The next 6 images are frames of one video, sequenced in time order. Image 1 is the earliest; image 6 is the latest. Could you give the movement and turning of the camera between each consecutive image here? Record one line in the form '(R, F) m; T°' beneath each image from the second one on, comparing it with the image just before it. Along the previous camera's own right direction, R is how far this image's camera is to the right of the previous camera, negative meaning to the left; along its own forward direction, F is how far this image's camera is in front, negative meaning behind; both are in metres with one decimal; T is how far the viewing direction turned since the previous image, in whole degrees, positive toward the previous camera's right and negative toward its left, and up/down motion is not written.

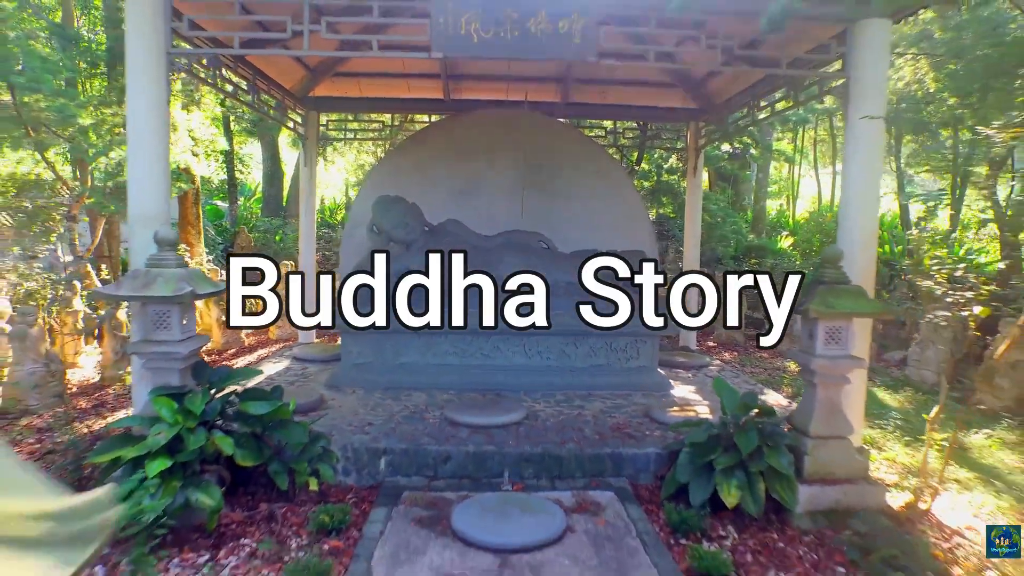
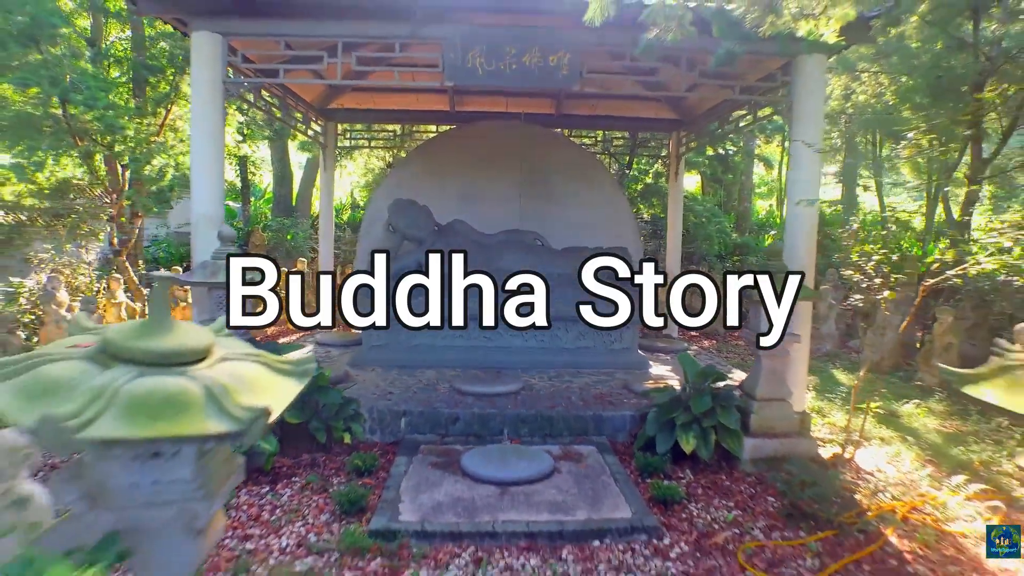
(0.0, -0.7) m; 0°
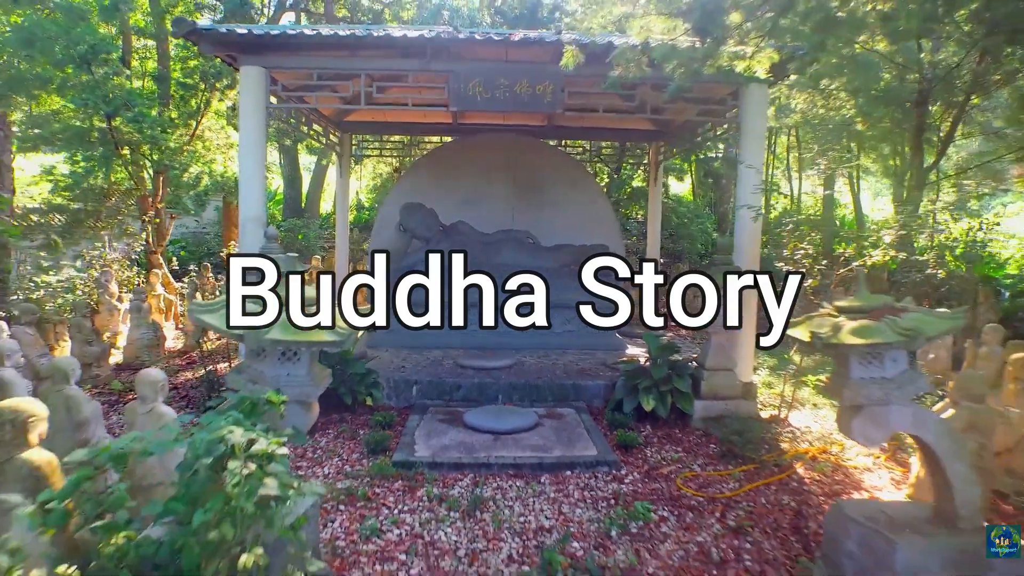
(+0.1, -0.8) m; 0°
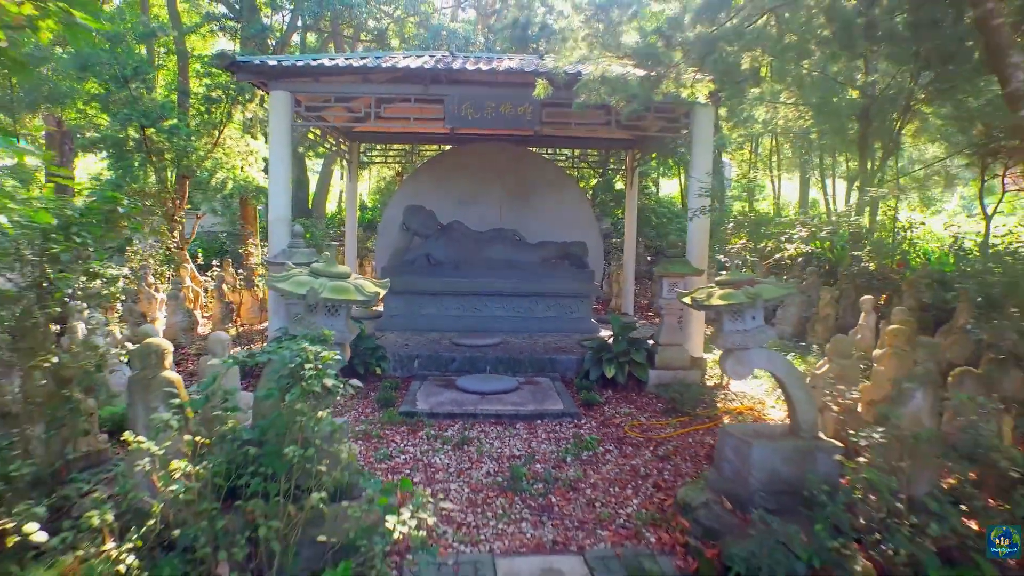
(+0.2, -0.9) m; 0°
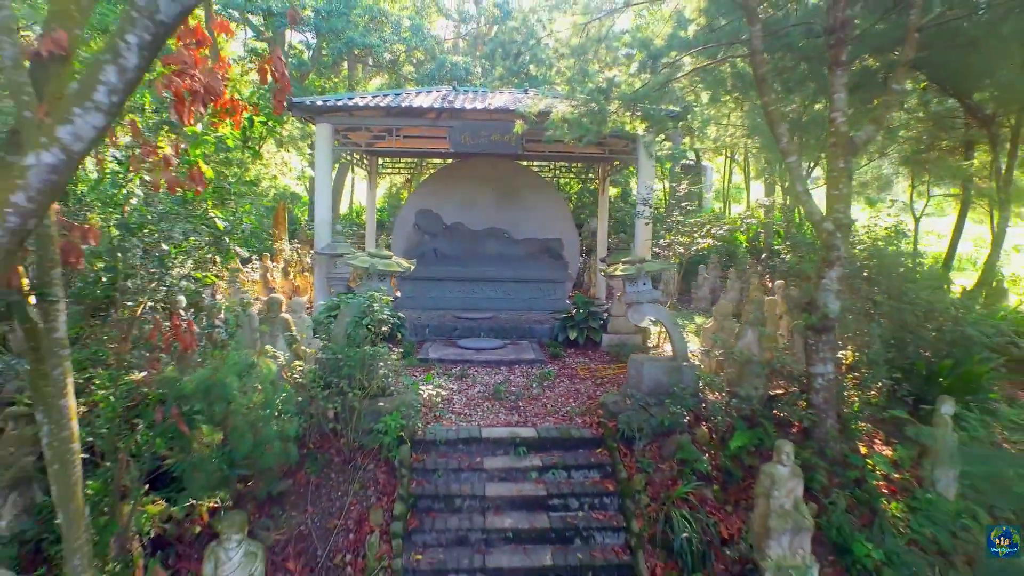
(+0.2, -1.7) m; 0°
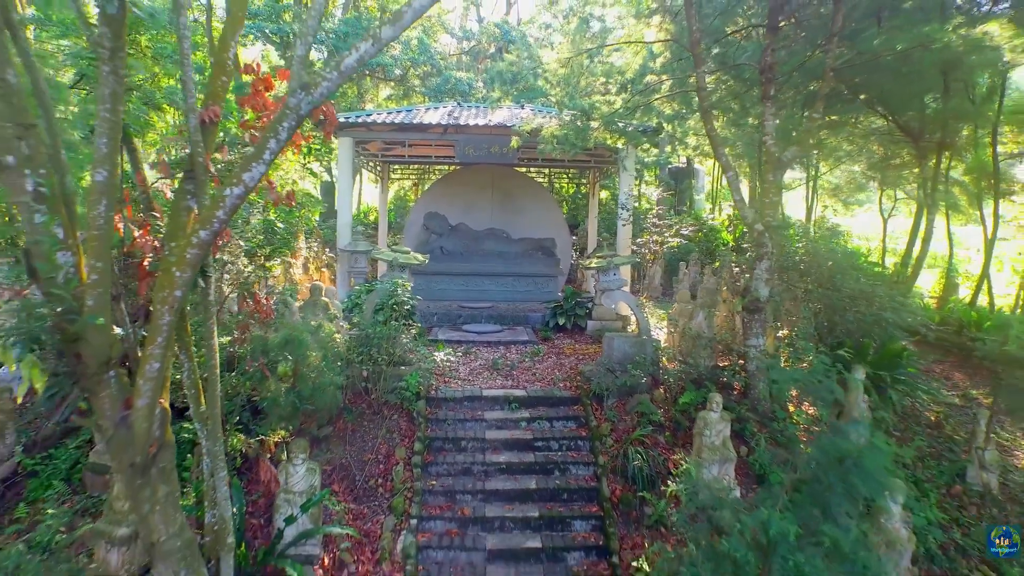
(+0.1, -1.0) m; 0°
